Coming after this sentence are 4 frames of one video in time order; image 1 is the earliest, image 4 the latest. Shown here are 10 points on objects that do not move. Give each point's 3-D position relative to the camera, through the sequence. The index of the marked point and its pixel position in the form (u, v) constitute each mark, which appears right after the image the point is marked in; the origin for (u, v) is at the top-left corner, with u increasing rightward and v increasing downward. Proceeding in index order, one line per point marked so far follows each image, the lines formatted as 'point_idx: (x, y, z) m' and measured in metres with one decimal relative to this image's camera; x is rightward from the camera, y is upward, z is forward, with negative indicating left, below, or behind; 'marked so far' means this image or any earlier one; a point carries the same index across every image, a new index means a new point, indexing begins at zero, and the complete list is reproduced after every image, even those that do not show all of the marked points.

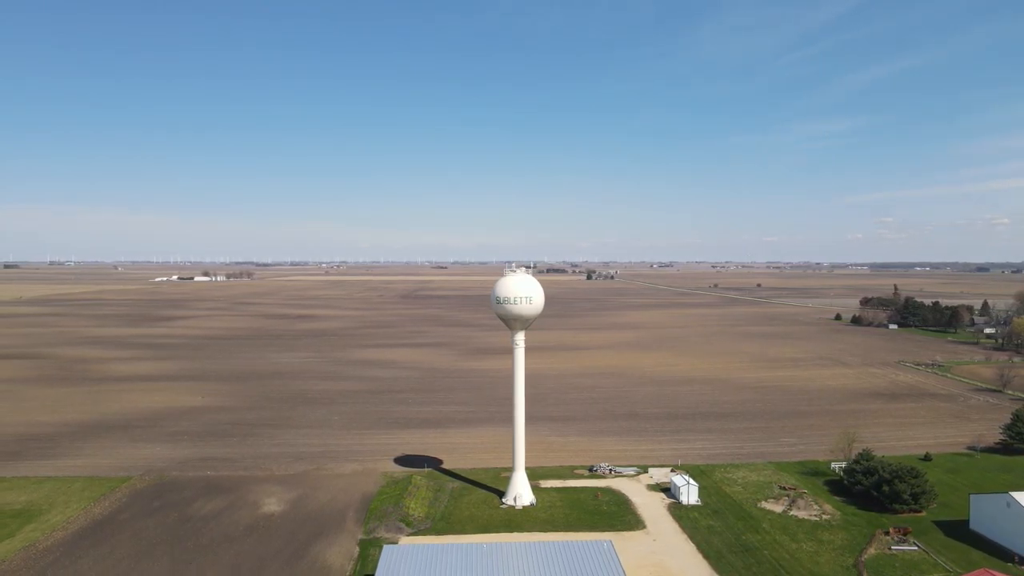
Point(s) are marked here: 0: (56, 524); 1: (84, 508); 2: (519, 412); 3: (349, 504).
0: (-11.6, -6.0, +18.8) m
1: (-11.5, -5.9, +19.9) m
2: (+0.2, -3.3, +19.7) m
3: (-4.4, -5.8, +19.8) m
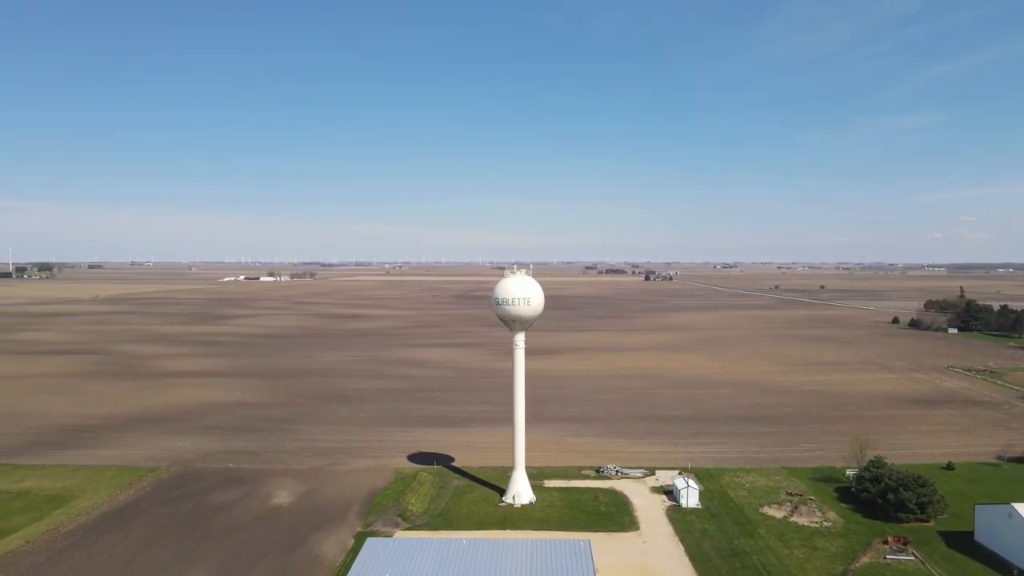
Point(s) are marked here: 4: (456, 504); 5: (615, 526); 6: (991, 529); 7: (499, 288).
0: (-11.7, -6.0, +20.0) m
1: (-11.5, -5.9, +21.1) m
2: (+0.2, -3.3, +19.9) m
3: (-4.4, -5.8, +20.4) m
4: (-1.5, -5.8, +20.0) m
5: (+2.6, -6.0, +18.5) m
6: (+10.6, -5.3, +16.3) m
7: (-0.4, 0.0, +19.9) m
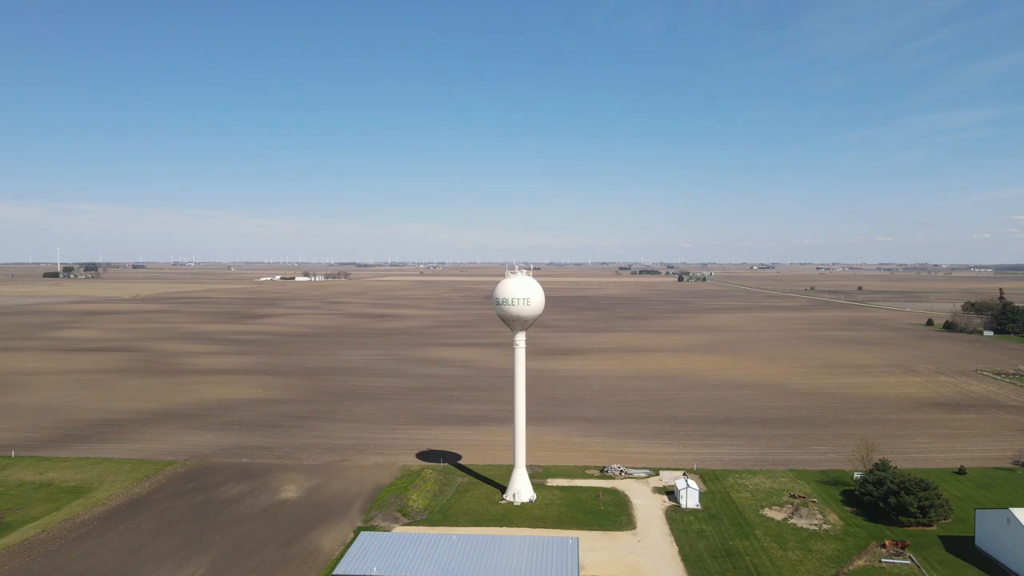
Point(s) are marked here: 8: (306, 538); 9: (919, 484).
0: (-11.6, -5.9, +20.8) m
1: (-11.4, -5.9, +21.9) m
2: (+0.2, -3.3, +20.2) m
3: (-4.3, -5.8, +20.8) m
4: (-1.5, -5.8, +20.3) m
5: (+2.5, -6.0, +18.6) m
6: (+10.4, -5.3, +16.0) m
7: (-0.3, 0.0, +20.1) m
8: (-4.9, -6.0, +17.8) m
9: (+10.1, -4.9, +18.4) m
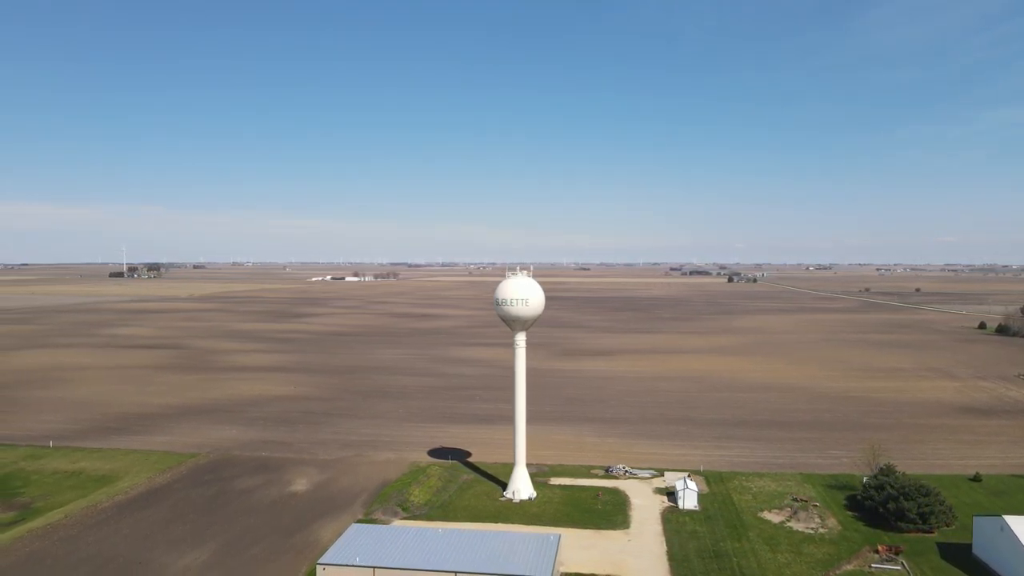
0: (-11.6, -5.9, +21.9) m
1: (-11.3, -5.9, +23.0) m
2: (+0.2, -3.3, +20.5) m
3: (-4.3, -5.8, +21.4) m
4: (-1.5, -5.9, +20.7) m
5: (+2.4, -6.0, +18.7) m
6: (+10.1, -5.4, +15.7) m
7: (-0.3, 0.0, +20.5) m
8: (-5.1, -6.0, +18.4) m
9: (+10.0, -4.9, +18.0) m
